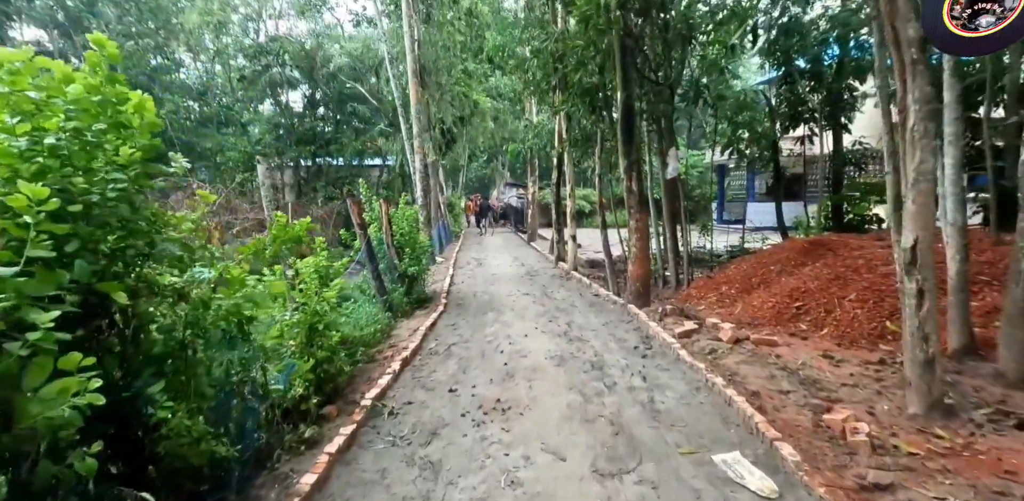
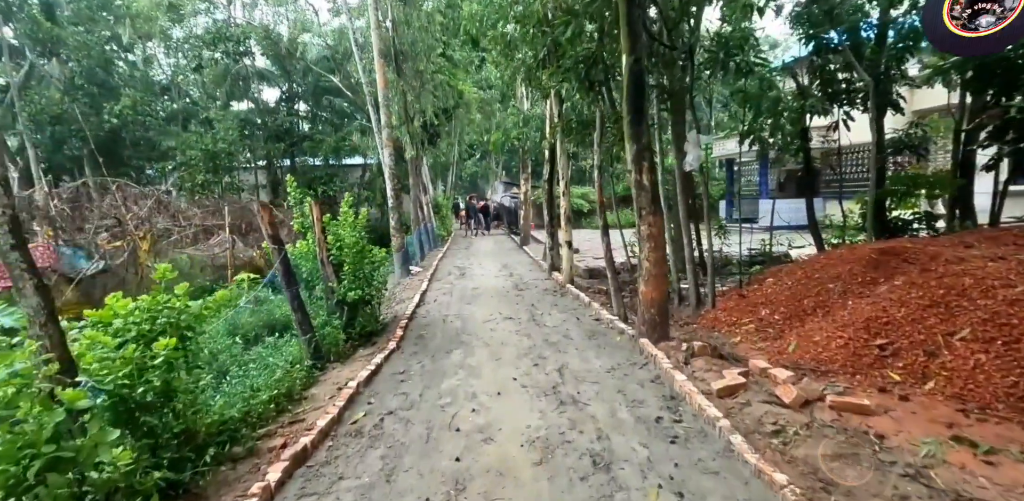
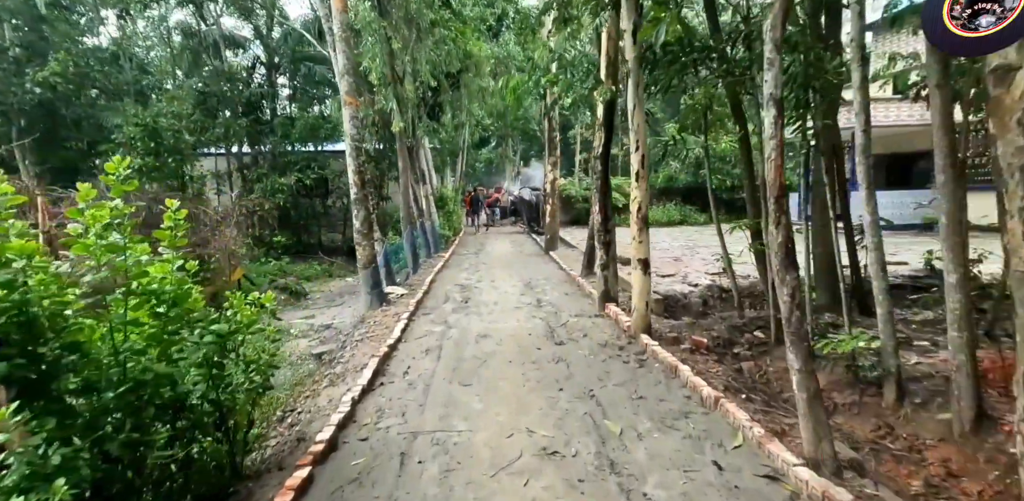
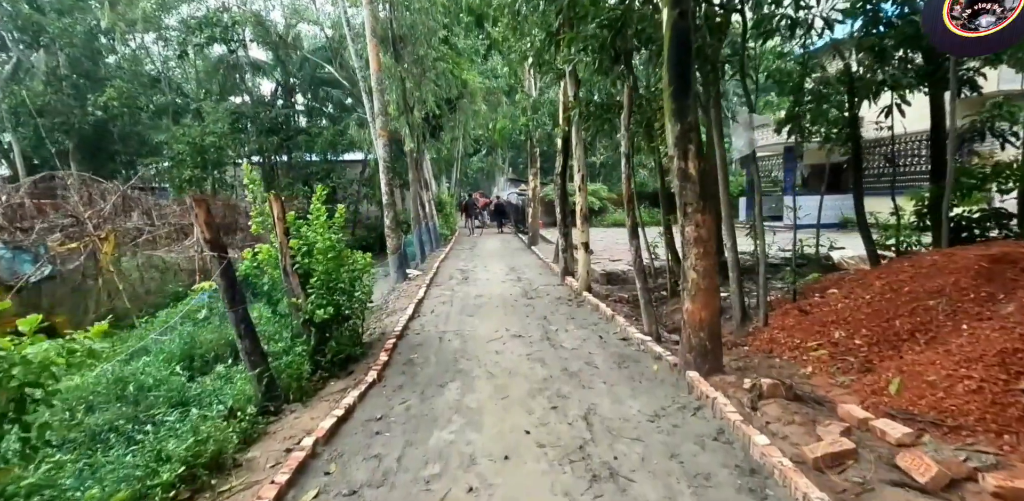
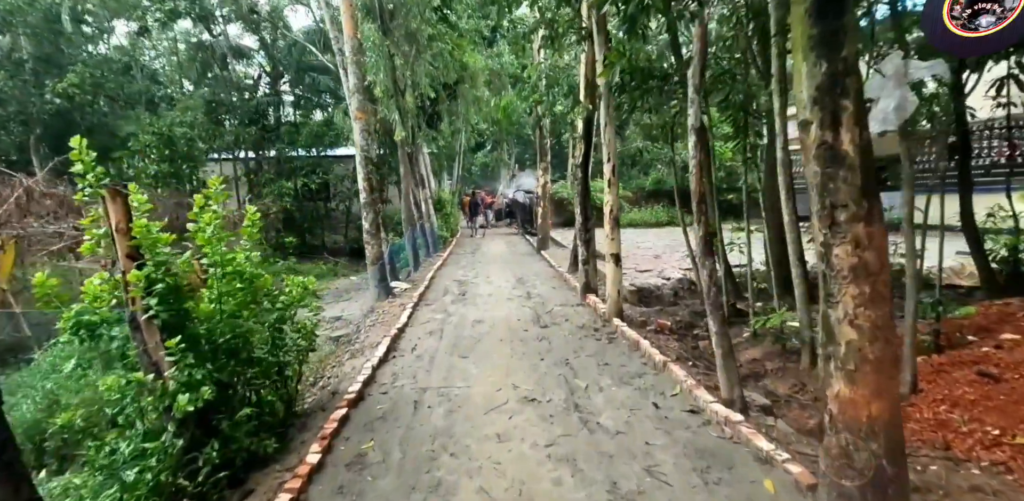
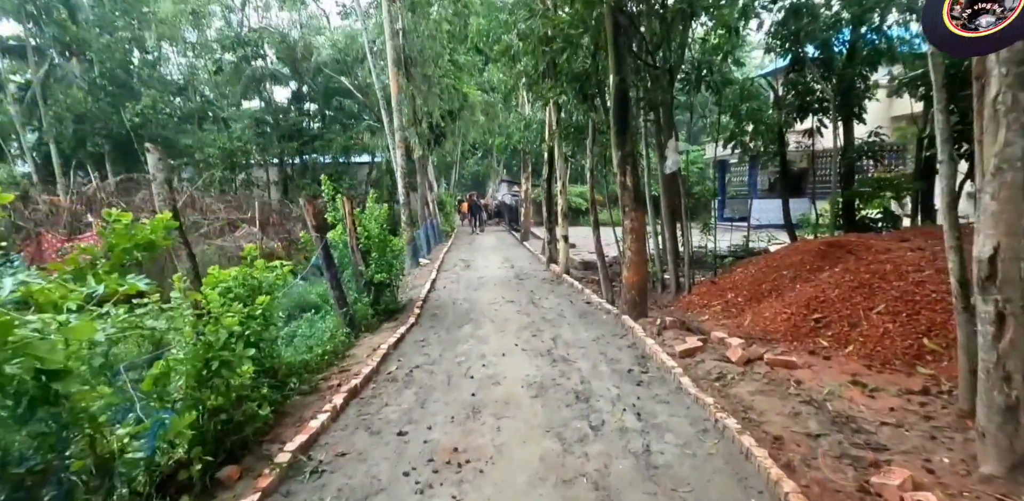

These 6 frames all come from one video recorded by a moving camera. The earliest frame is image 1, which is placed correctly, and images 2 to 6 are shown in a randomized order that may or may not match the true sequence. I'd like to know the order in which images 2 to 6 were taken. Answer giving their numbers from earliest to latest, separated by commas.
6, 2, 4, 5, 3
